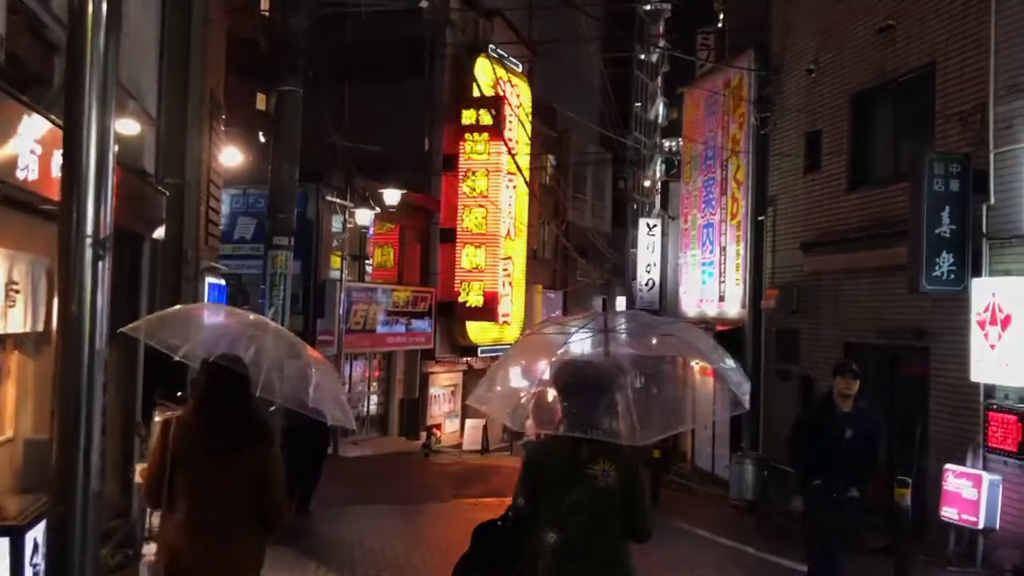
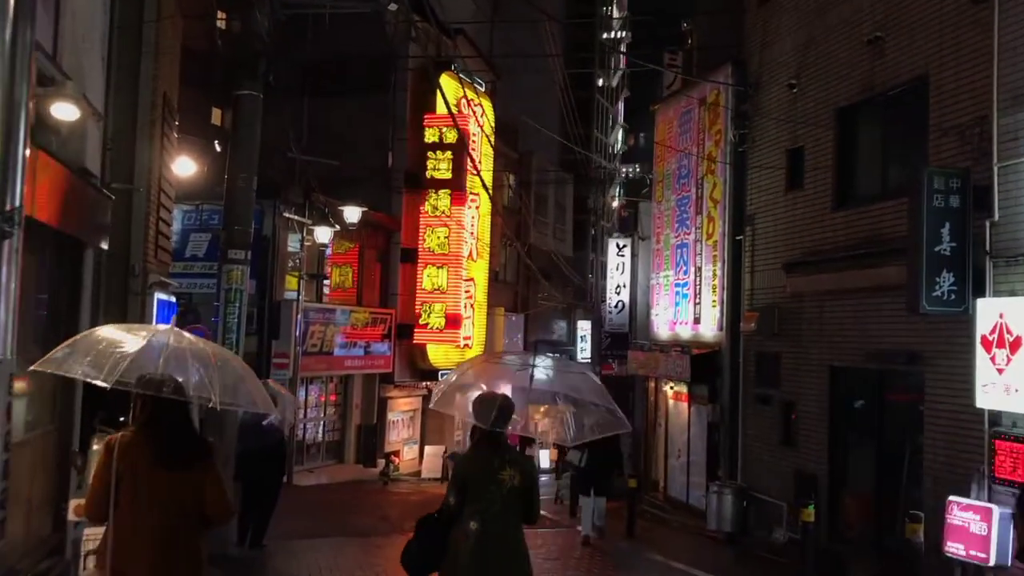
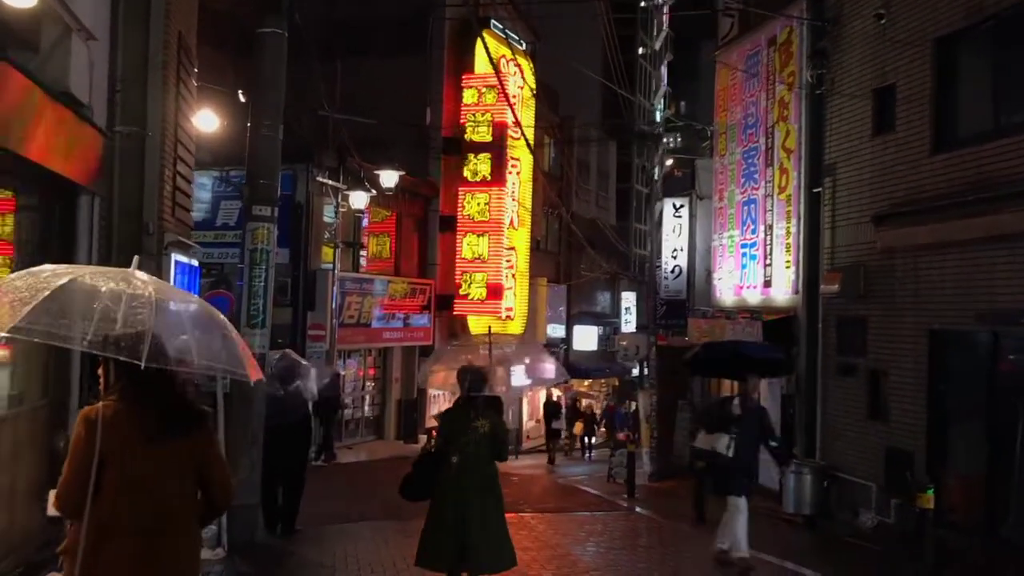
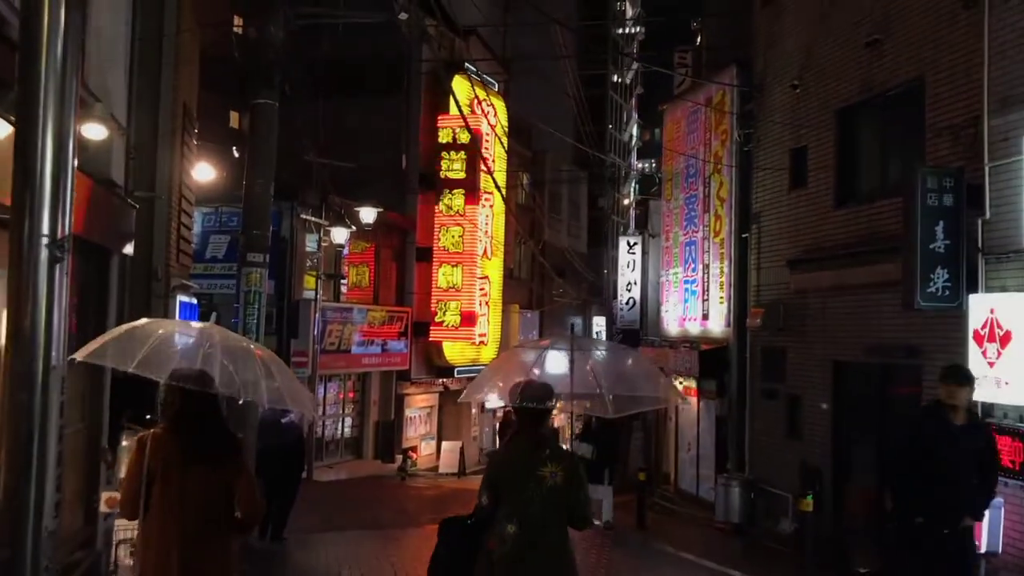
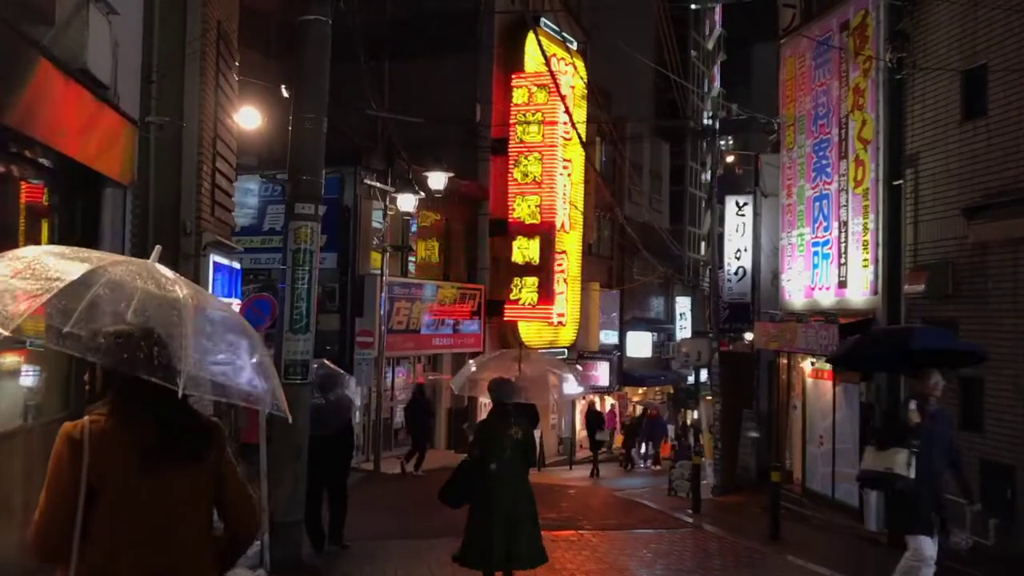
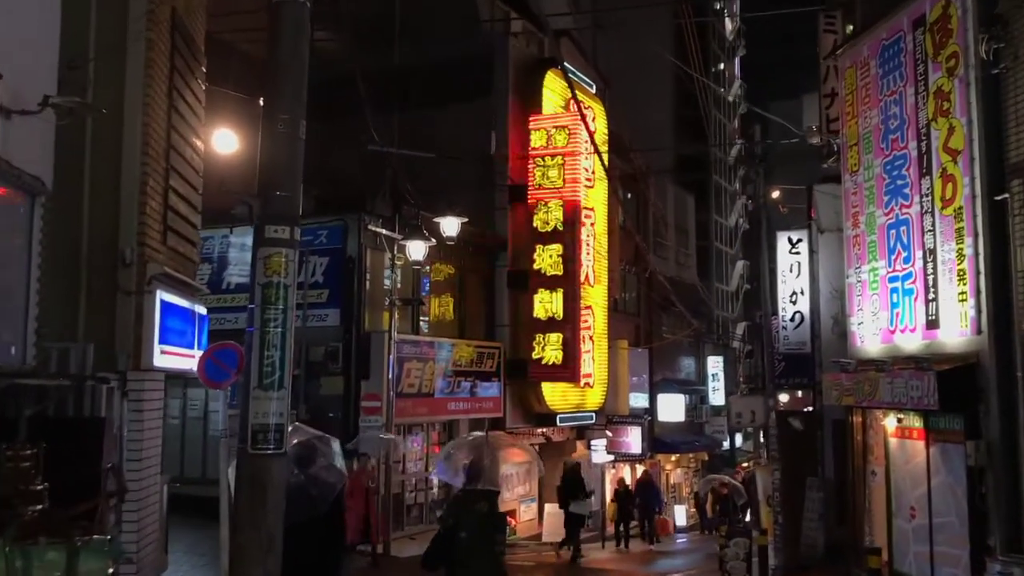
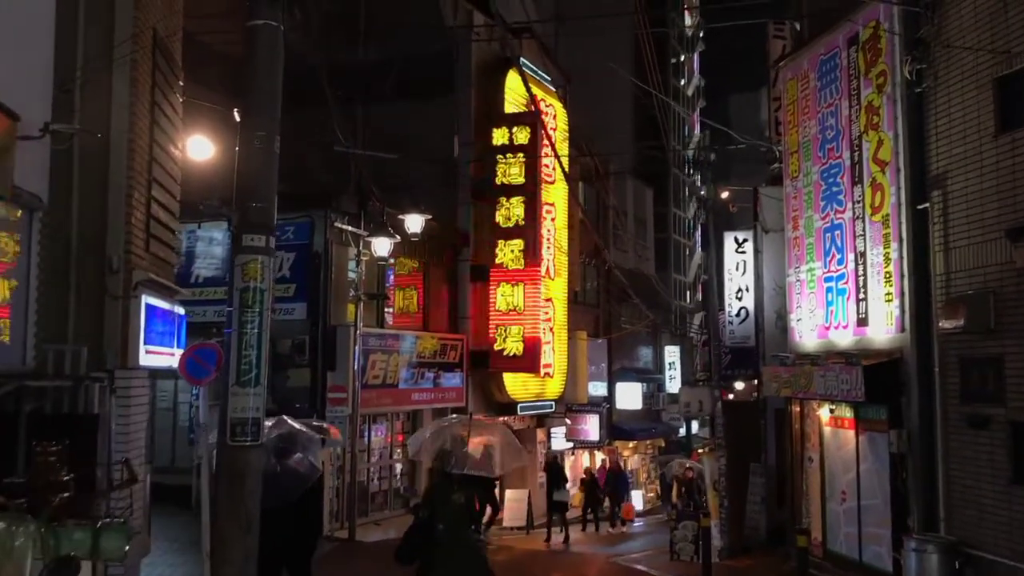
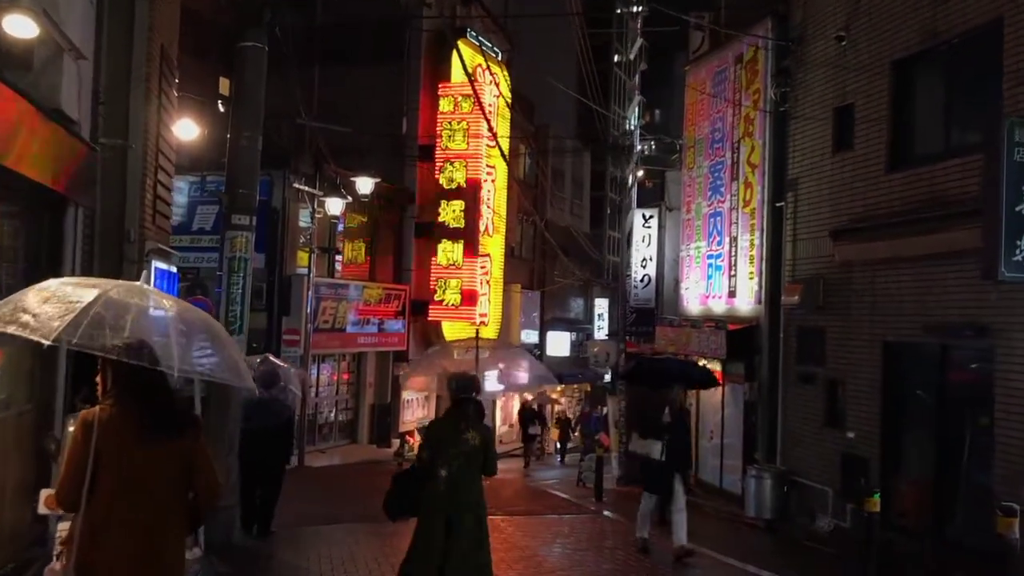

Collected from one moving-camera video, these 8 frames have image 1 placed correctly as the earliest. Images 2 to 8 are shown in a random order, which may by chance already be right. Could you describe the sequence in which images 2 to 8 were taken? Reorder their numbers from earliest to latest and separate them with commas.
4, 2, 8, 3, 5, 7, 6
